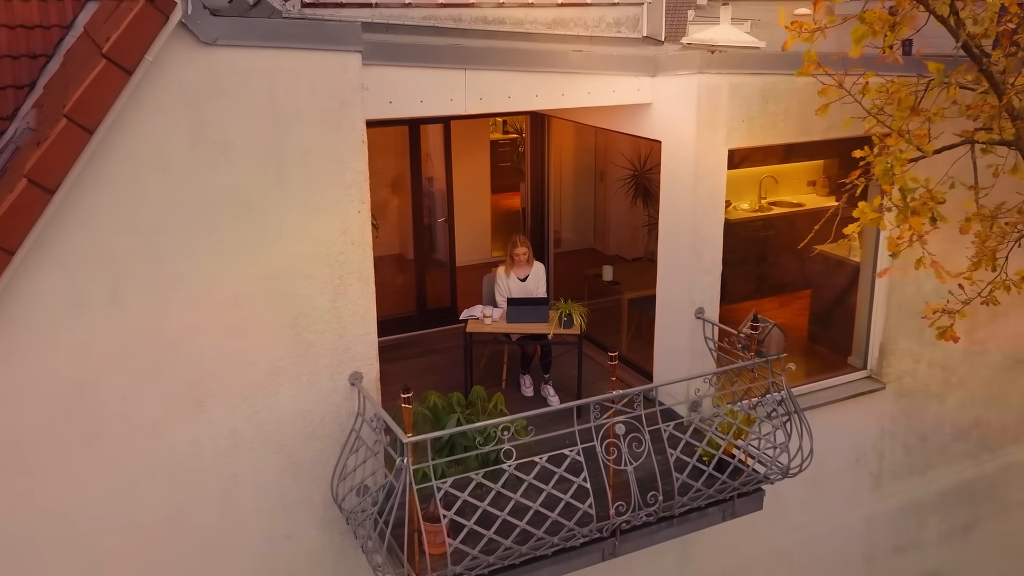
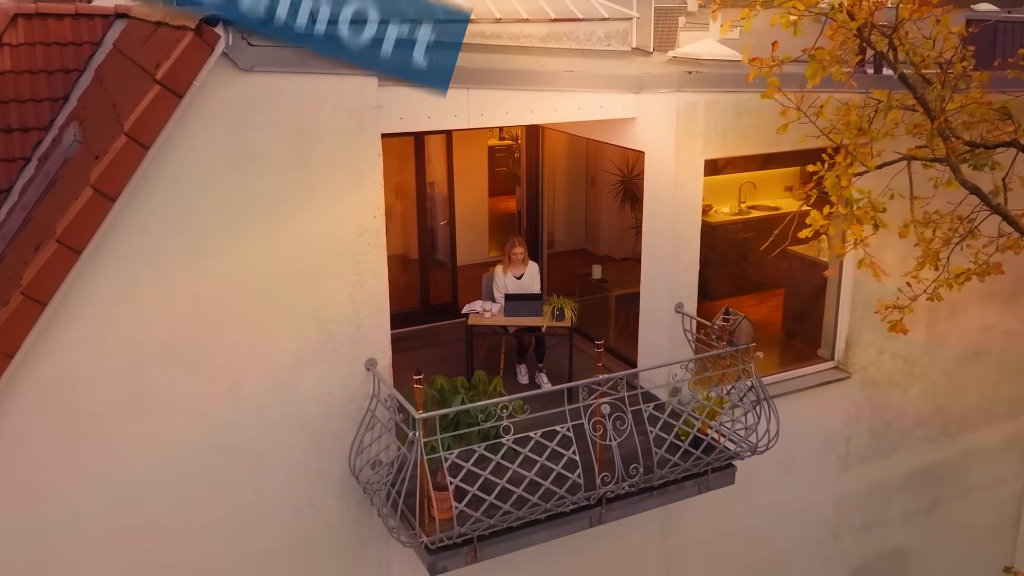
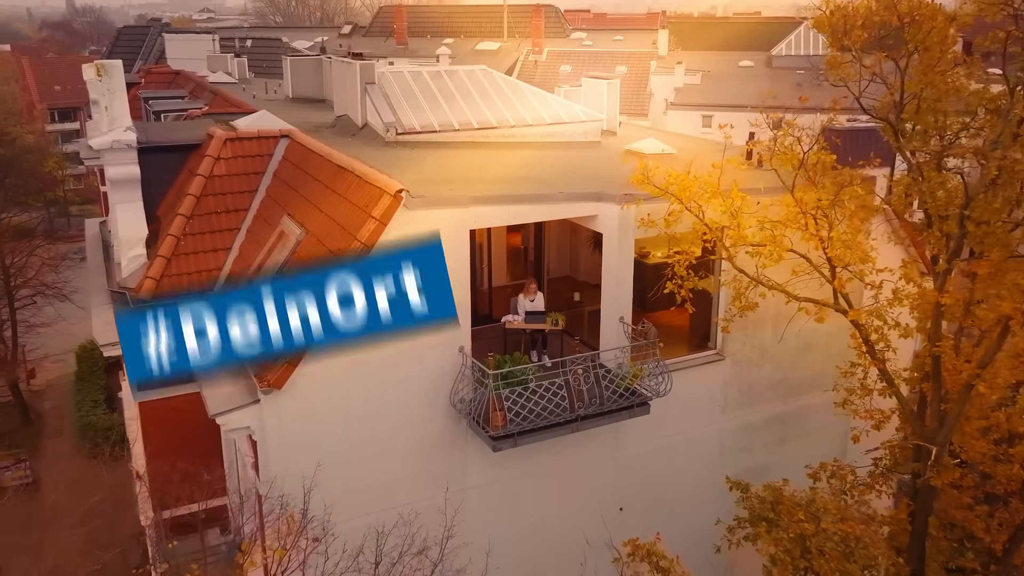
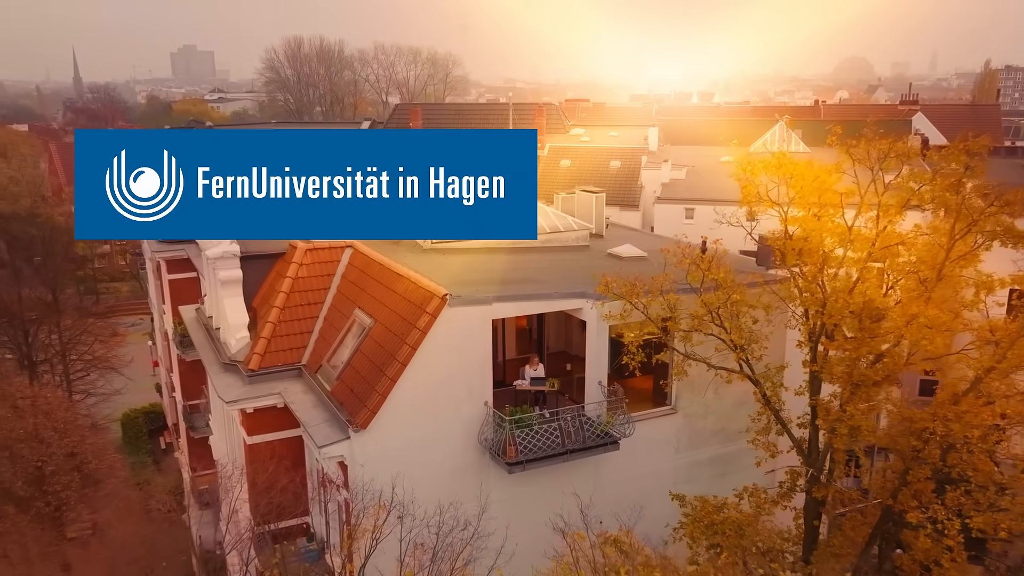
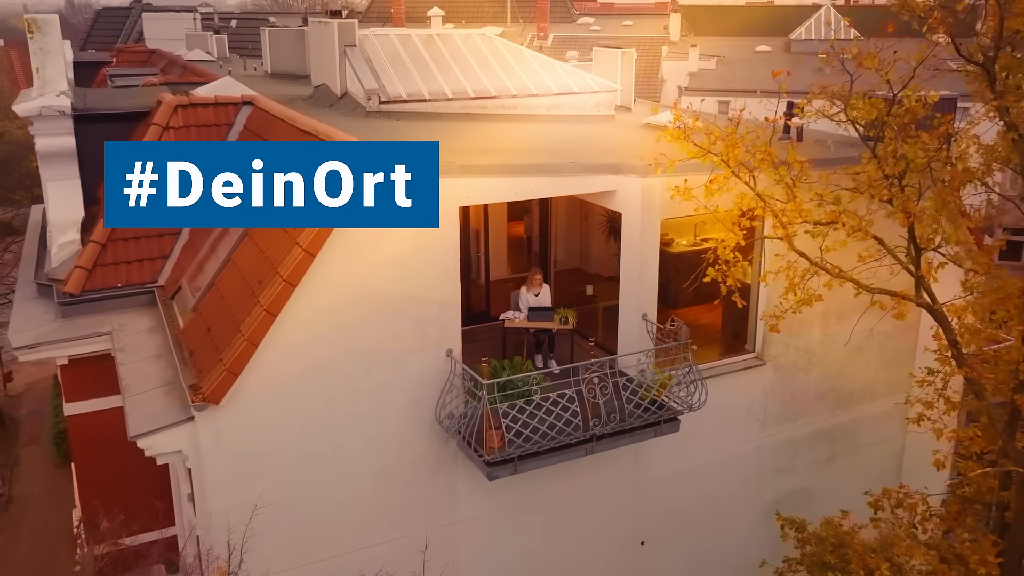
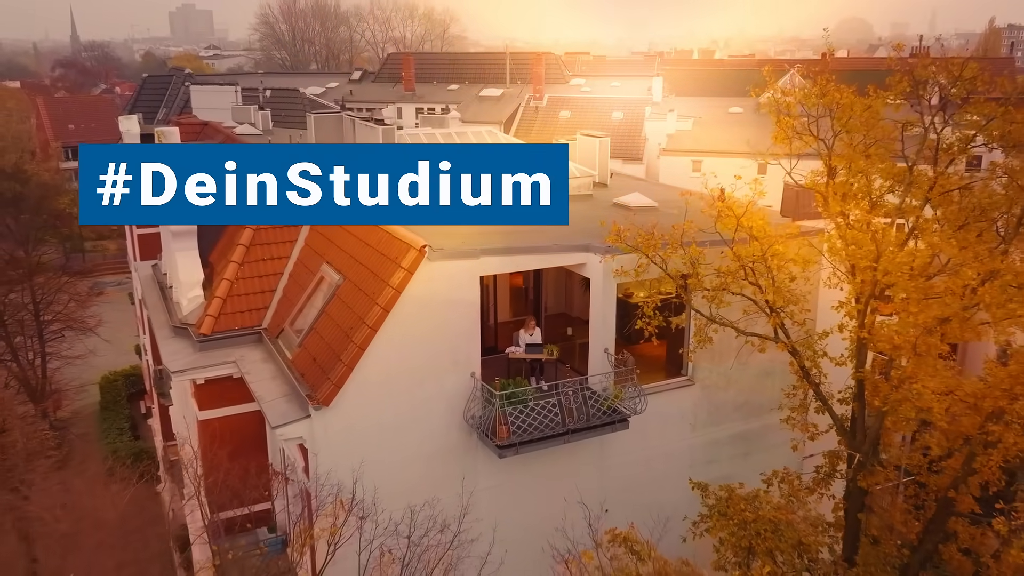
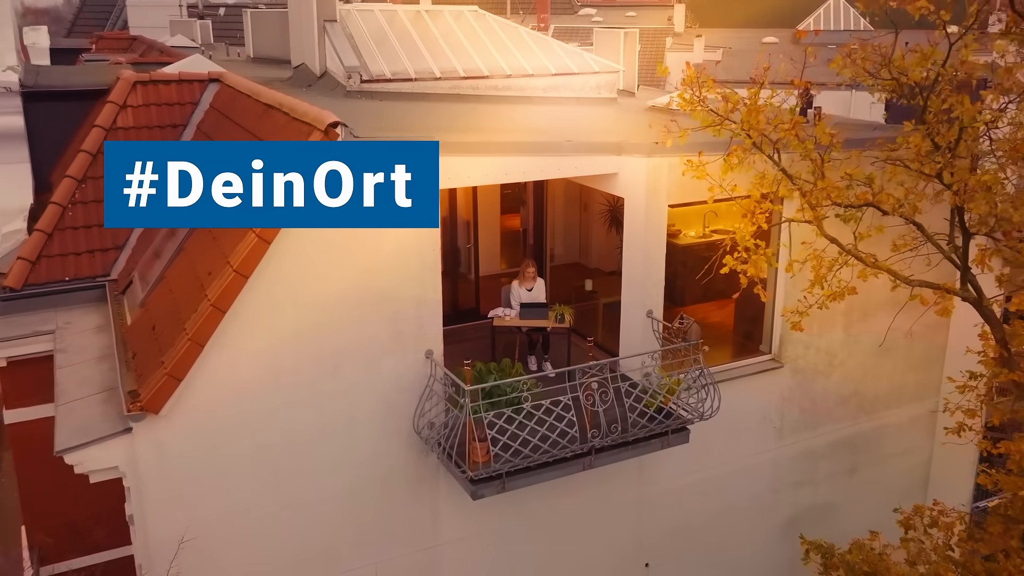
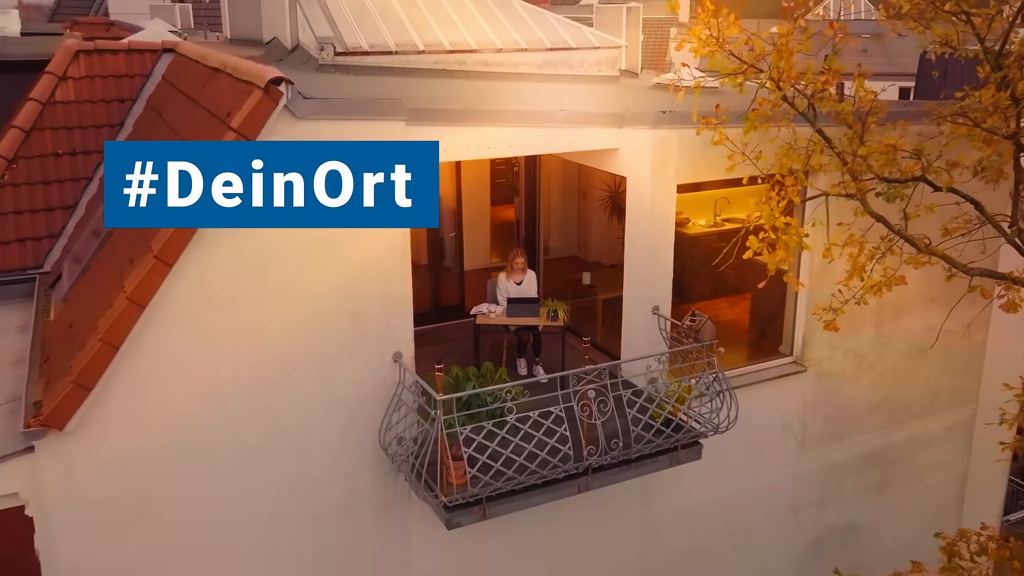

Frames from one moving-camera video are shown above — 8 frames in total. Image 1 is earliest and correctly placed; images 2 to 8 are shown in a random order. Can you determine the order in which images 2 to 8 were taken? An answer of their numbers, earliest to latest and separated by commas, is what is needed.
2, 8, 7, 5, 3, 6, 4
